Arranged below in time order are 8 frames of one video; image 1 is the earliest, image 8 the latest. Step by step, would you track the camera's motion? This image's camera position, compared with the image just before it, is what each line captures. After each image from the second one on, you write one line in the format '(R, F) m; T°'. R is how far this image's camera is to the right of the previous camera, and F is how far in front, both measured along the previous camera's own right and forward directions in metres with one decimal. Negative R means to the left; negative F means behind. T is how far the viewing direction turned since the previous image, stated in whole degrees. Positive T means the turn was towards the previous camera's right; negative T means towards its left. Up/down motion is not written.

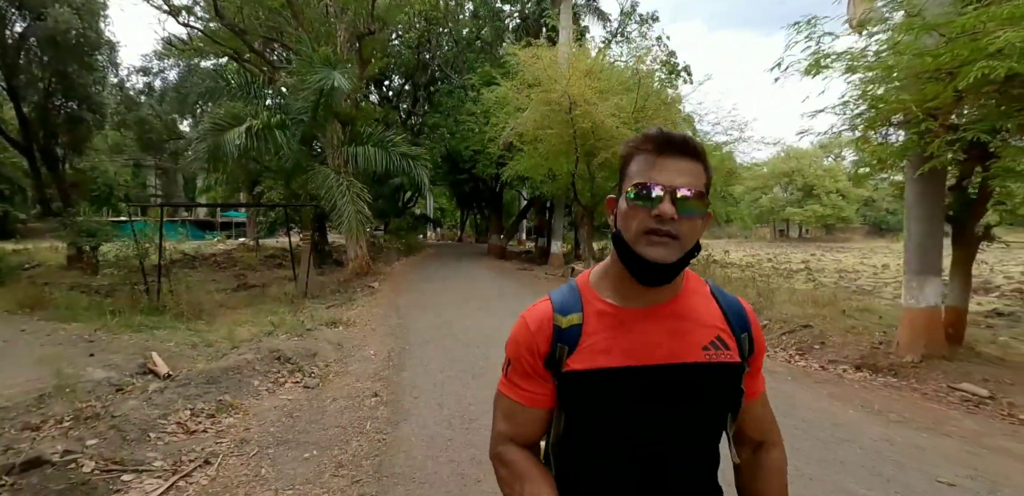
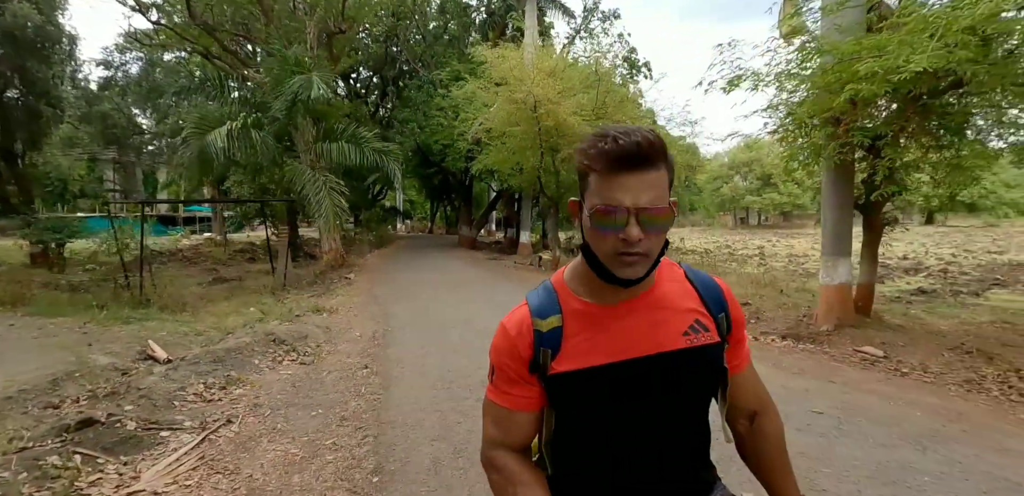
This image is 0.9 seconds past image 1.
(0.0, -0.8) m; +4°
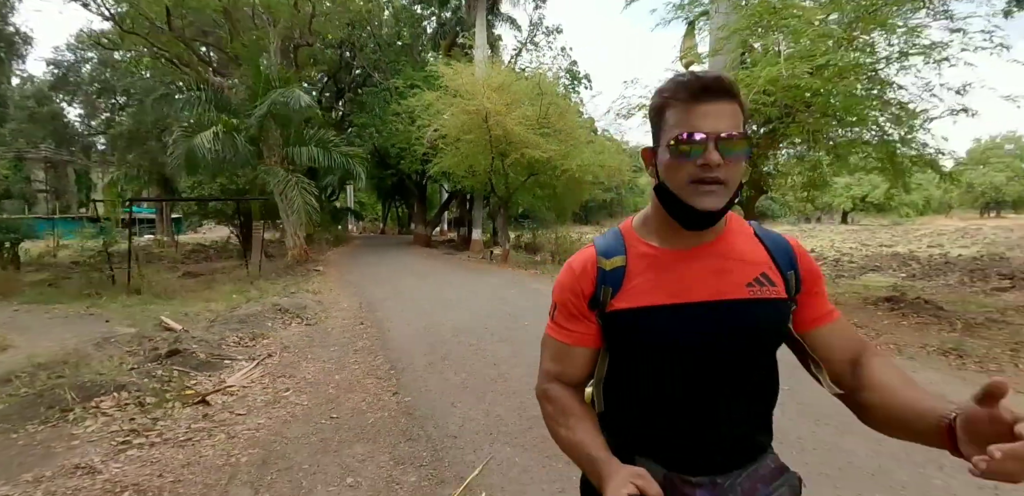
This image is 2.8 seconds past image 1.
(-0.2, -1.9) m; +6°
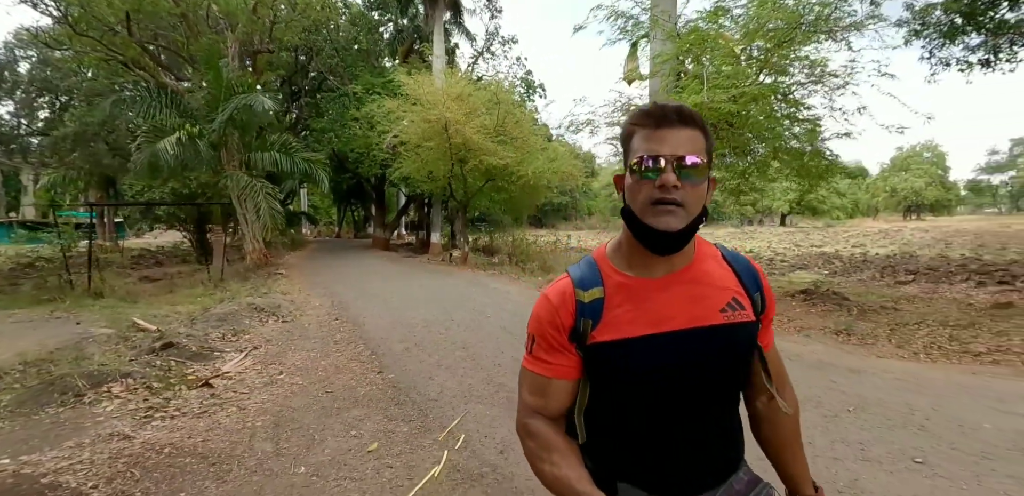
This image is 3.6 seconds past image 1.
(-0.1, -0.9) m; +5°
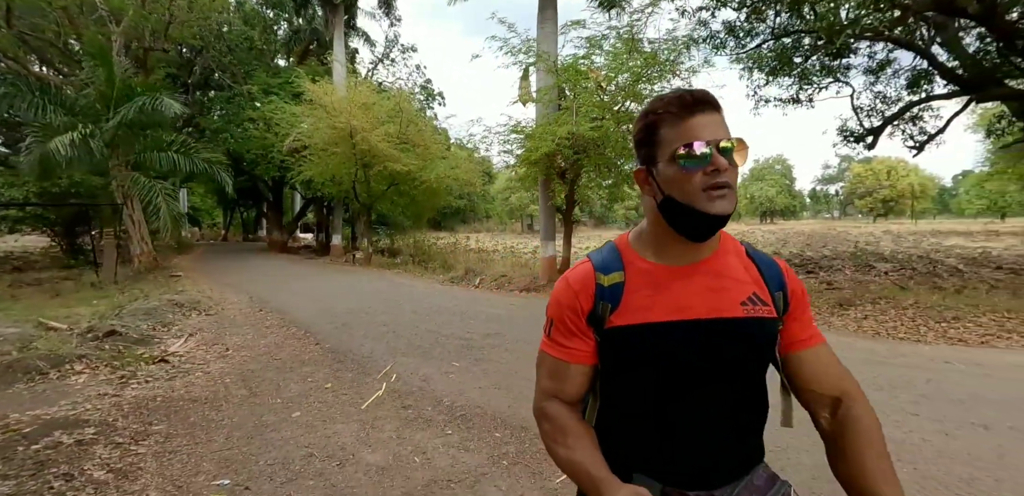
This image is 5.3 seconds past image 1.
(-0.2, -1.7) m; +12°
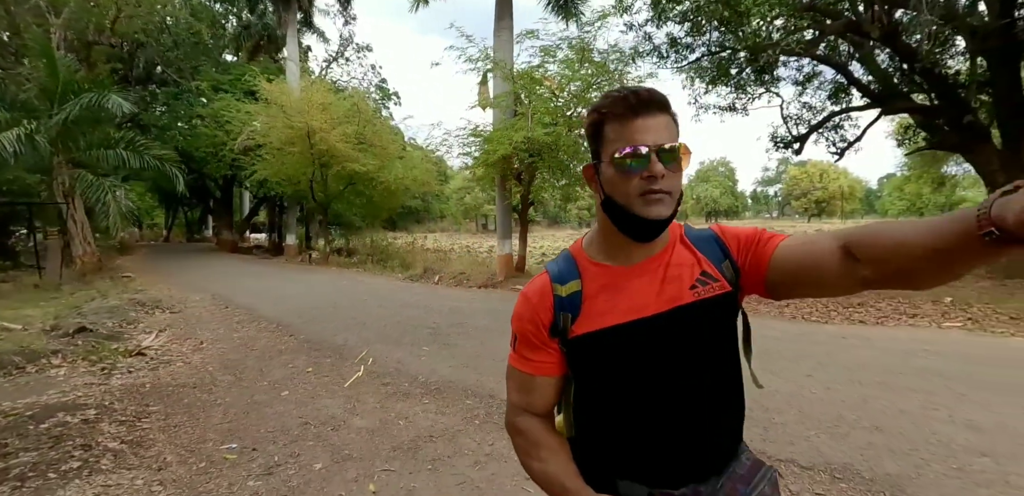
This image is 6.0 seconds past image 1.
(-0.1, -0.7) m; +5°
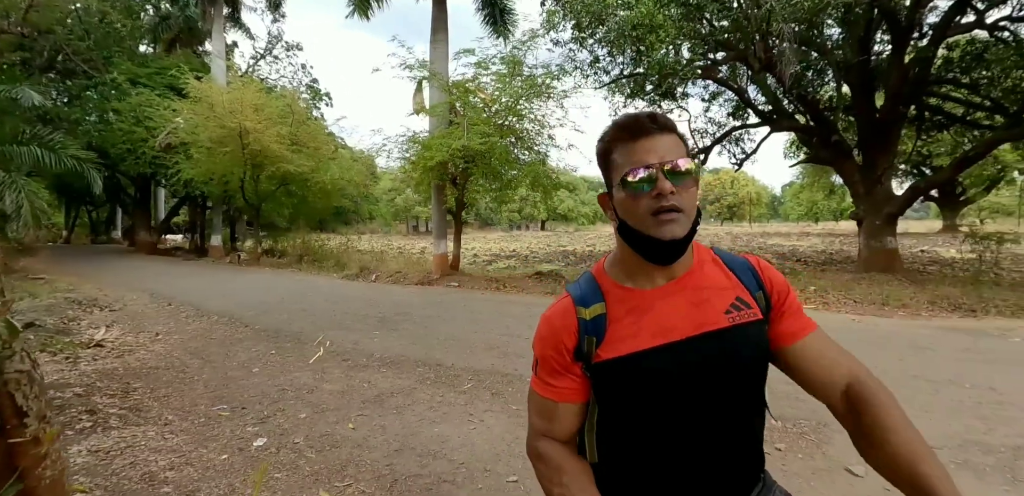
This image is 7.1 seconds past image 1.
(-0.1, -1.1) m; +8°
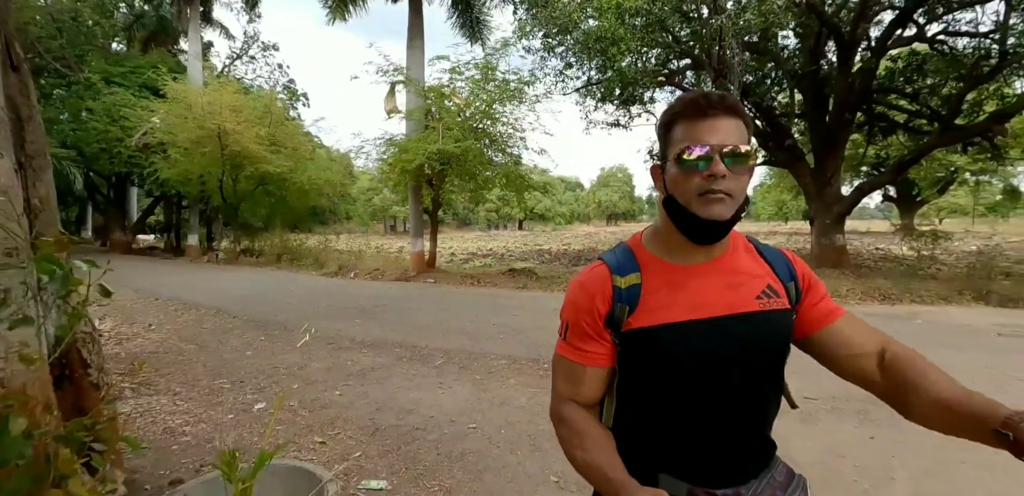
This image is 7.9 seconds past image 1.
(+0.2, -0.8) m; +3°
